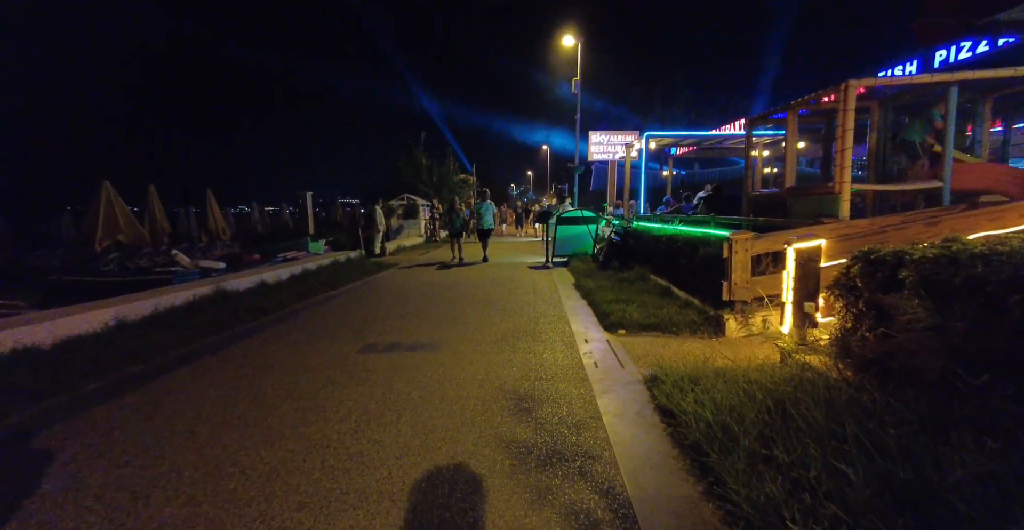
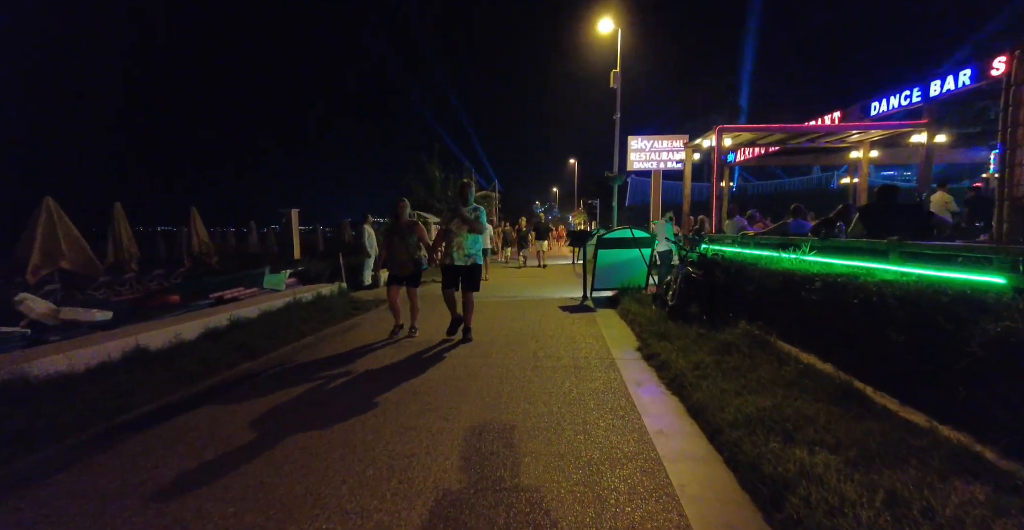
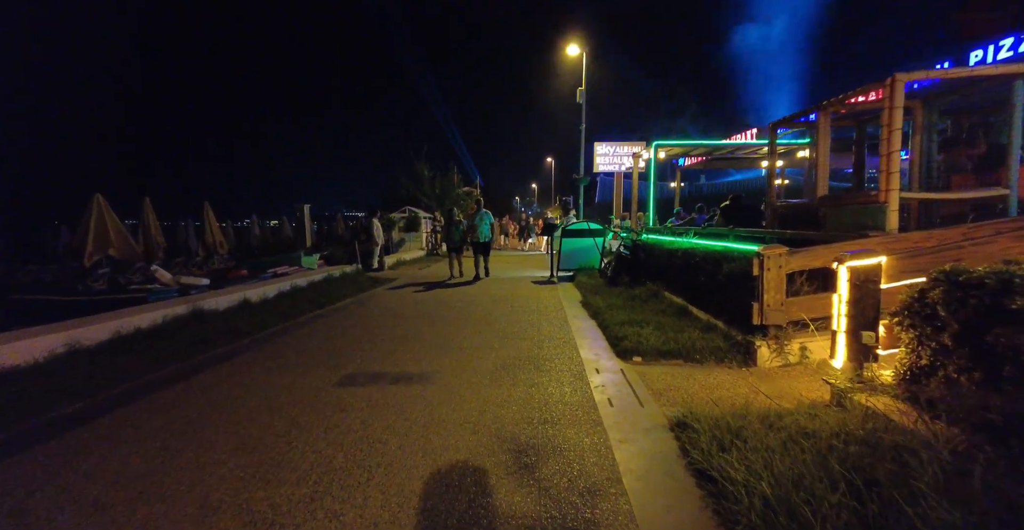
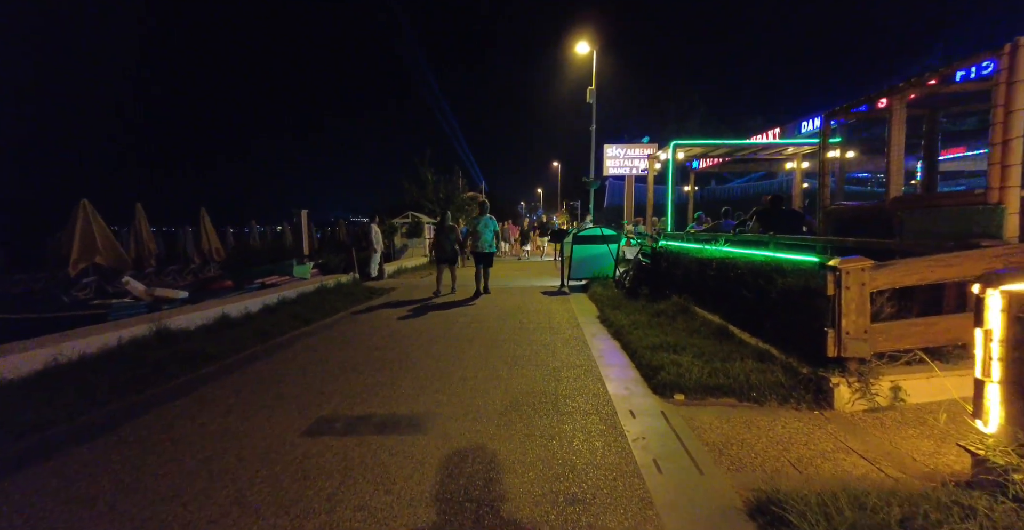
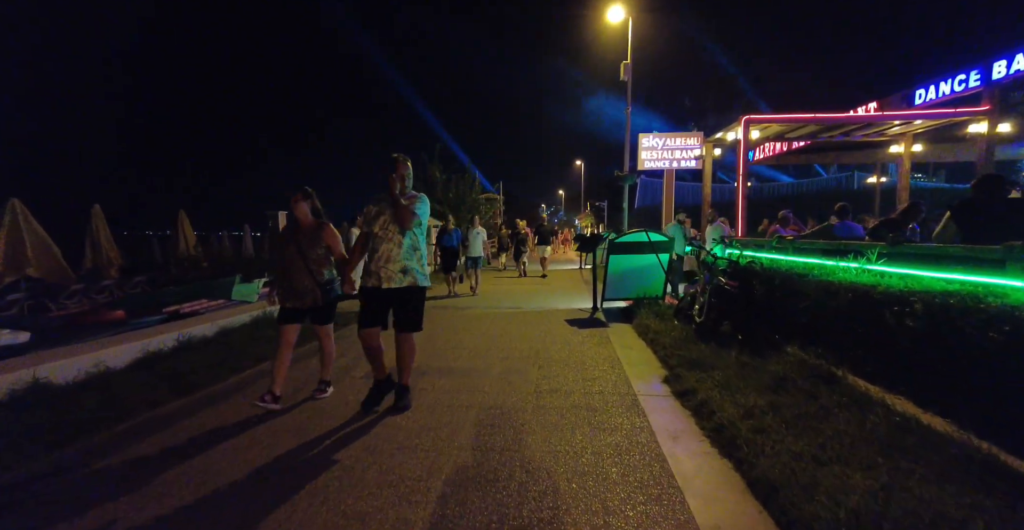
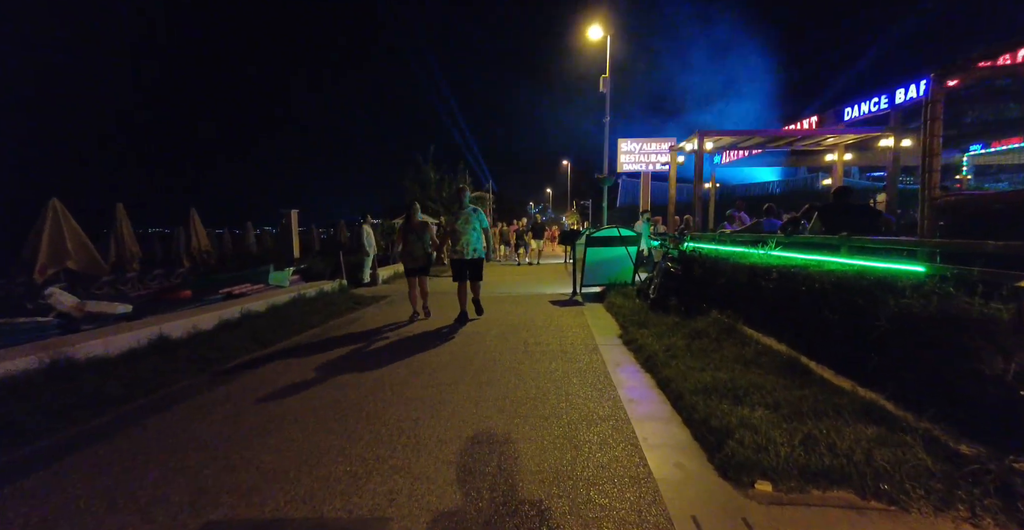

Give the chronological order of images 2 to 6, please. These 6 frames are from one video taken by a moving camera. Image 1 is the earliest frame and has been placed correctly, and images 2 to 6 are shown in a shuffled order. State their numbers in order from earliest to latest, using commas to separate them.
3, 4, 6, 2, 5
